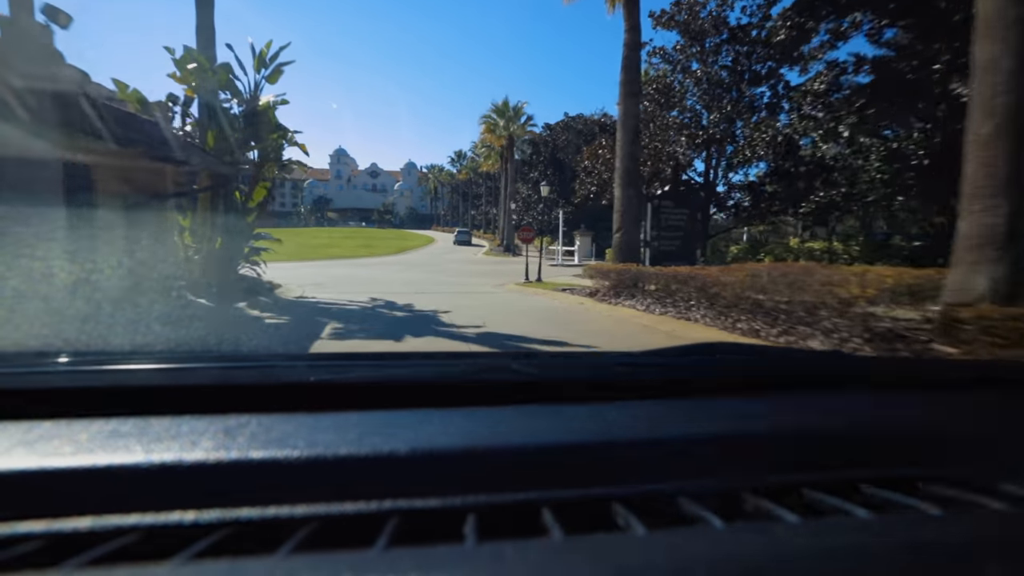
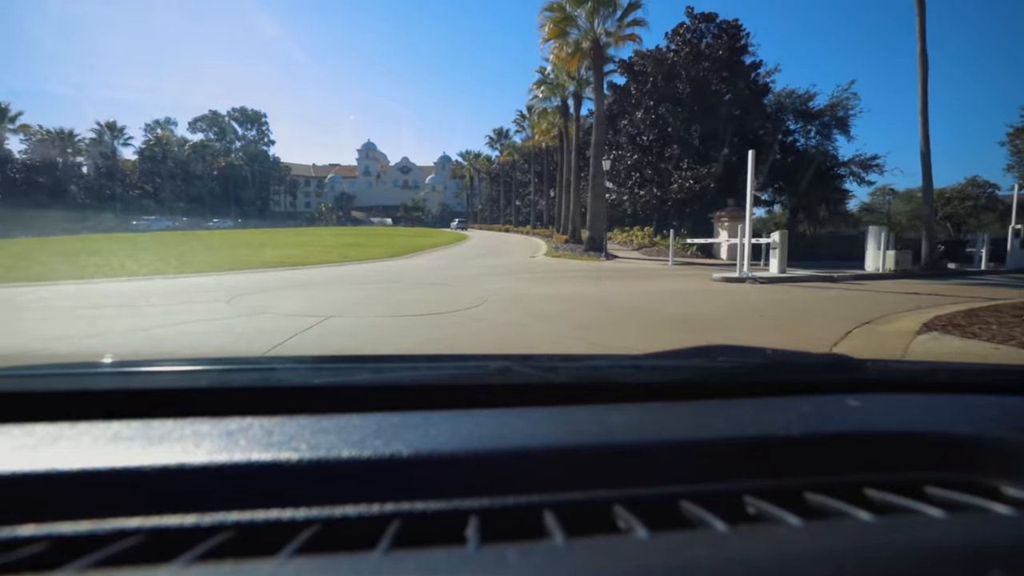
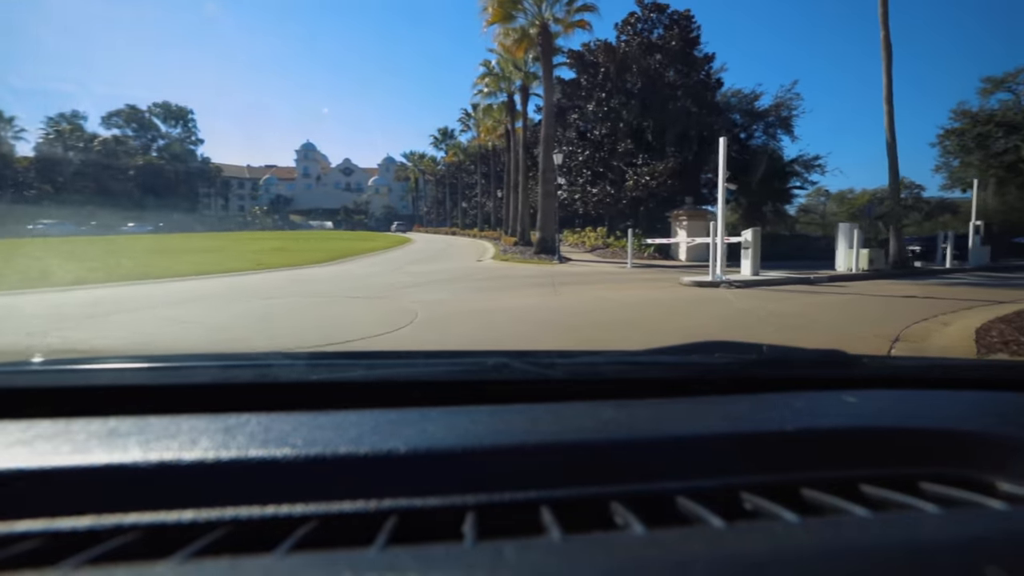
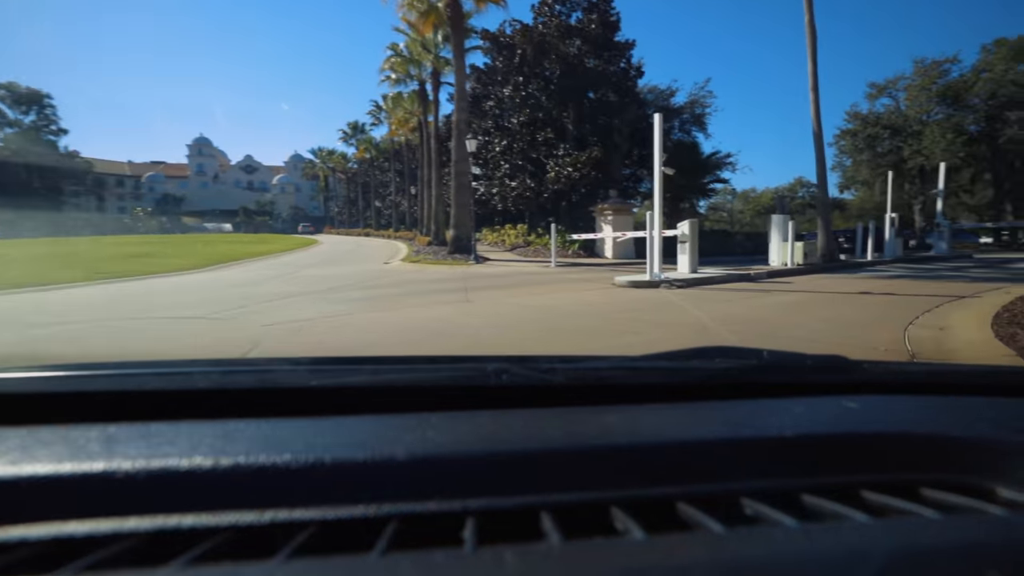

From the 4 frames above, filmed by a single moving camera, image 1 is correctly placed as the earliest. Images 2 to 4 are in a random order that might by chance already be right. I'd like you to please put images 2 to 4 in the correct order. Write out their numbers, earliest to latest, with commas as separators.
2, 3, 4
